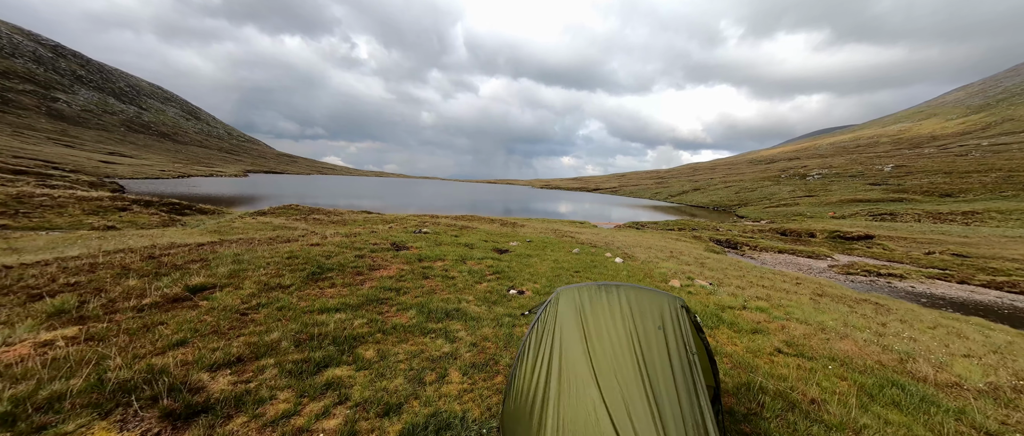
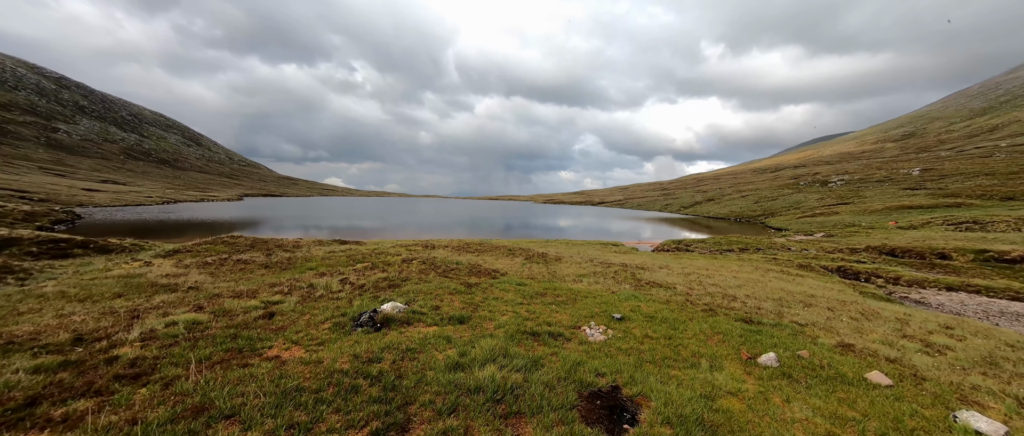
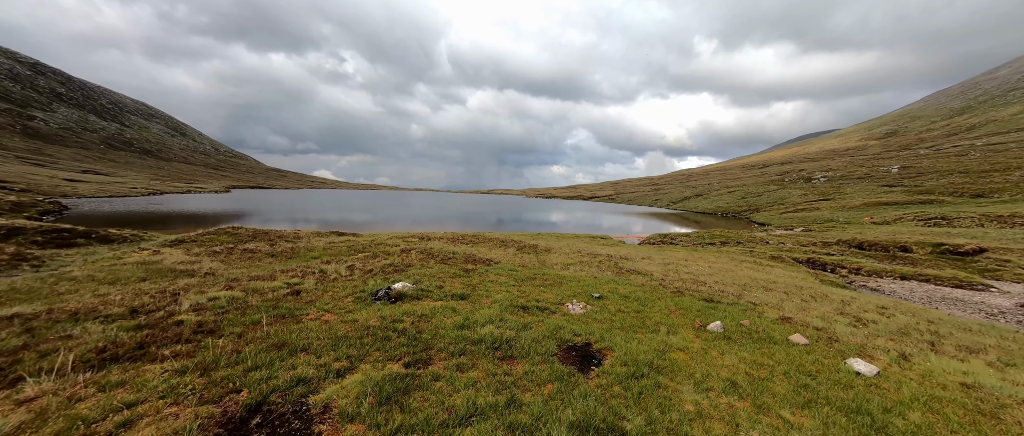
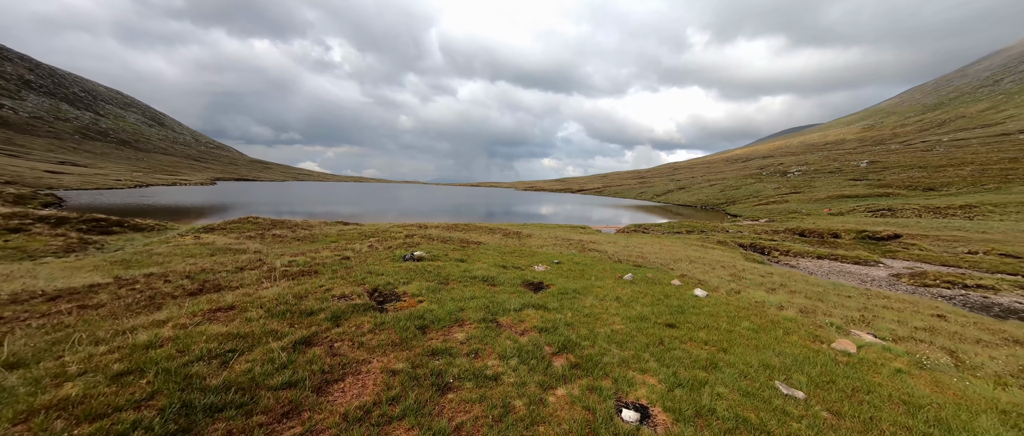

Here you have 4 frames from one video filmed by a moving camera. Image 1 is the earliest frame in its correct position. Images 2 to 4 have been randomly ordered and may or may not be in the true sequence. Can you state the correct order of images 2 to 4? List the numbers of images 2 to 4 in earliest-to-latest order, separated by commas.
4, 3, 2
